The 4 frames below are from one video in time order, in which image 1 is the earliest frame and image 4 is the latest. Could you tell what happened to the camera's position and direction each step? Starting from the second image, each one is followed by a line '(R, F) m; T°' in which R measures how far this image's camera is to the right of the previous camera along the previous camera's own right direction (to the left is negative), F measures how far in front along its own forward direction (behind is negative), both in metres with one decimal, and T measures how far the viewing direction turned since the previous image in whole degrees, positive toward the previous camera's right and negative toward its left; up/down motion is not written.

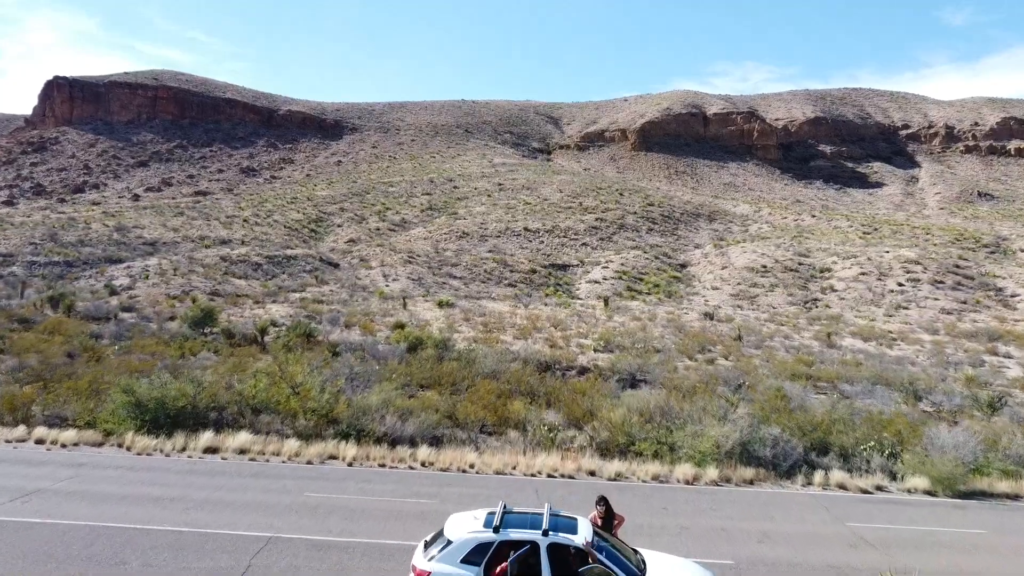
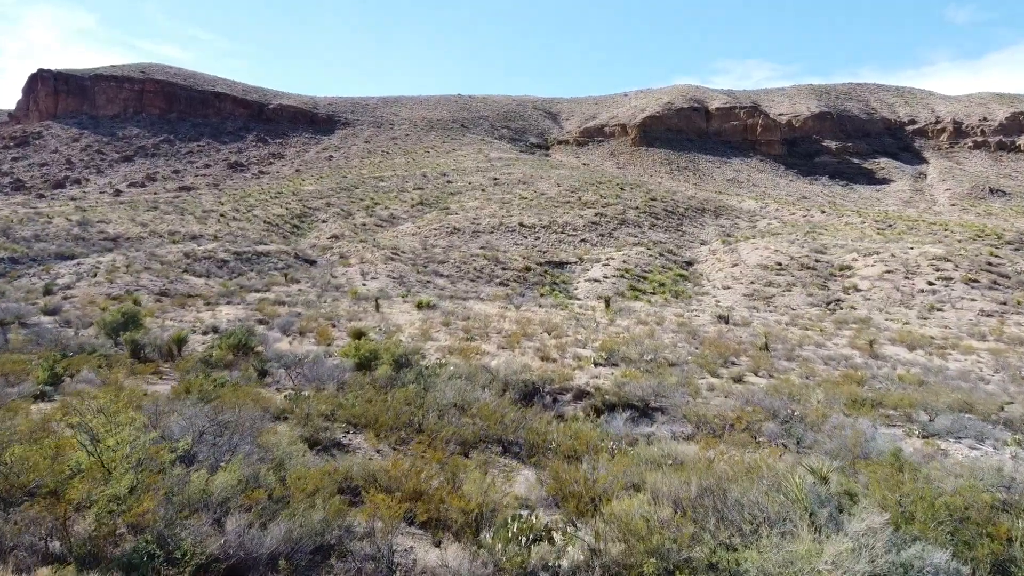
(+0.2, +2.5) m; 0°
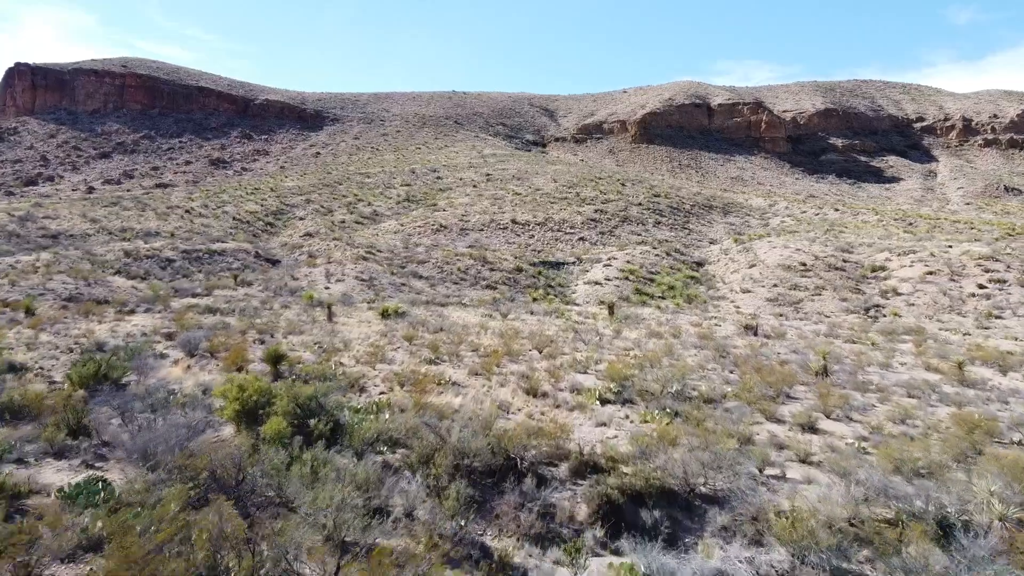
(+0.3, +3.2) m; 0°
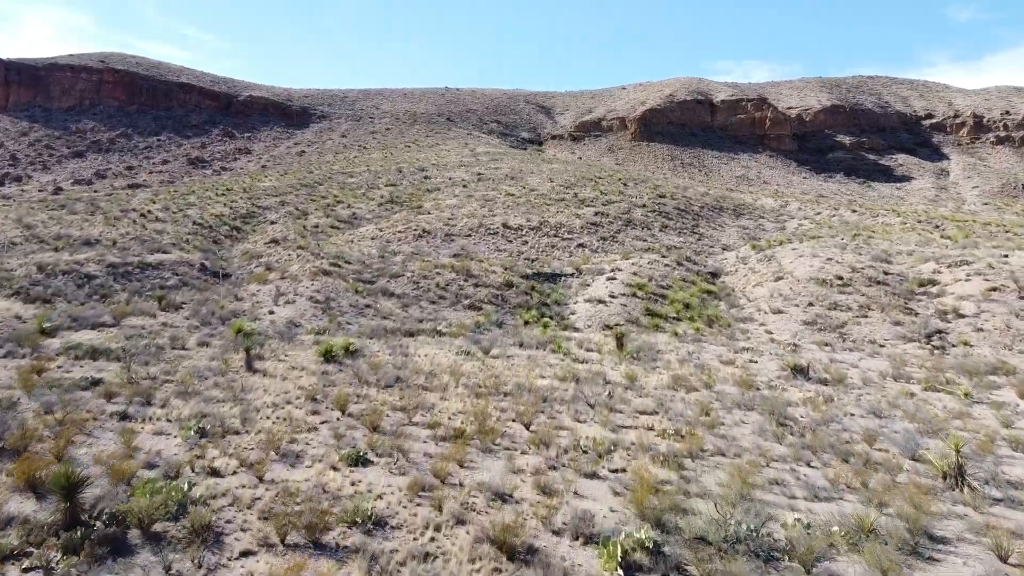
(+0.2, +3.5) m; 0°
